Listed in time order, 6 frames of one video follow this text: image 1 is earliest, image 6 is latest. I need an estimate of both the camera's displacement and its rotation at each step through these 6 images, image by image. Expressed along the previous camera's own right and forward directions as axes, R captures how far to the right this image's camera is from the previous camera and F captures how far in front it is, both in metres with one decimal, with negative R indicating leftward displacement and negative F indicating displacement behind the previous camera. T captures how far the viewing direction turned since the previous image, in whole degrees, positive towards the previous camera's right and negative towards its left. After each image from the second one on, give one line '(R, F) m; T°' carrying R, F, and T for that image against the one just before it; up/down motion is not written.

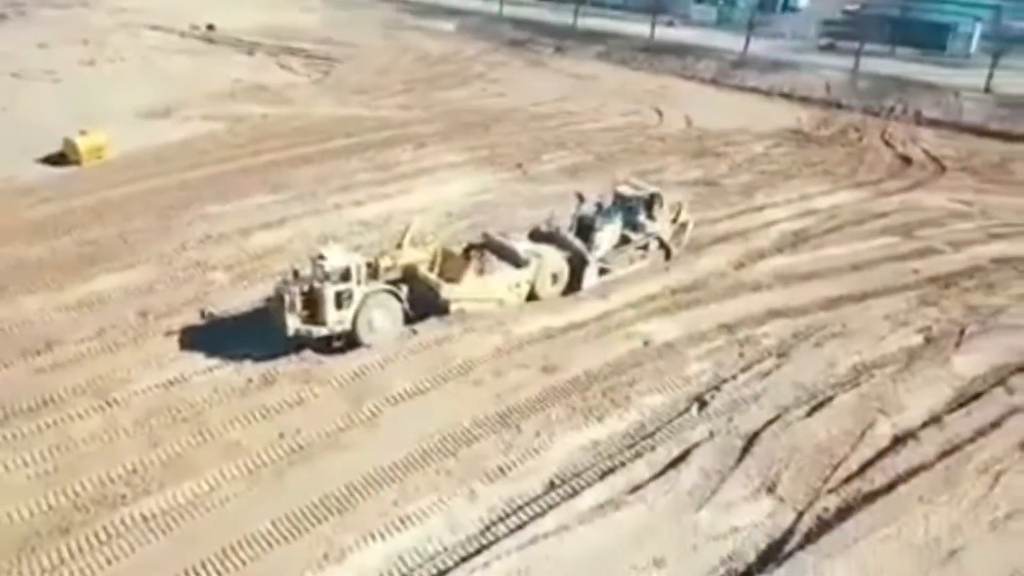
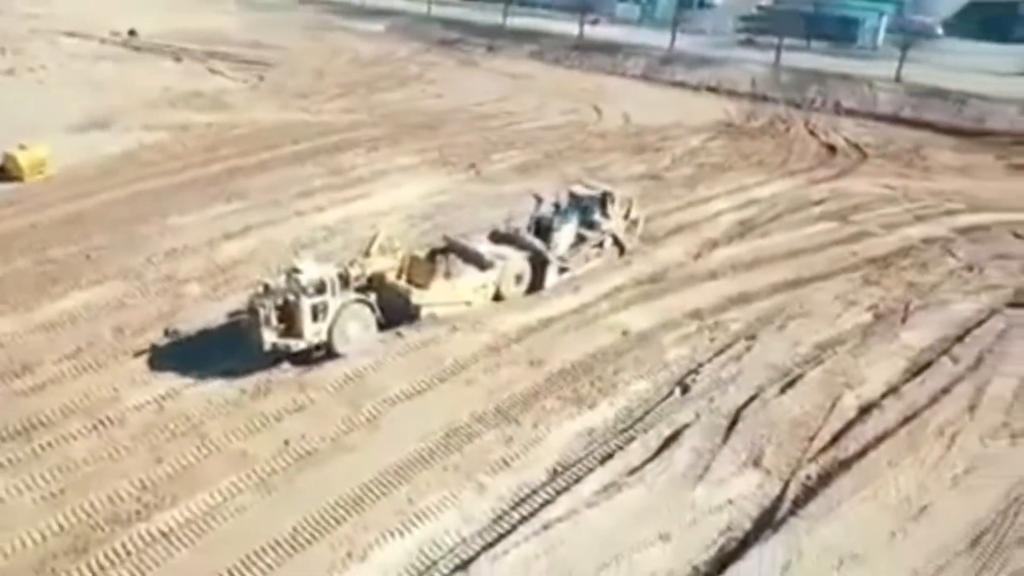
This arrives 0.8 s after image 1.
(-0.9, -0.4) m; +6°
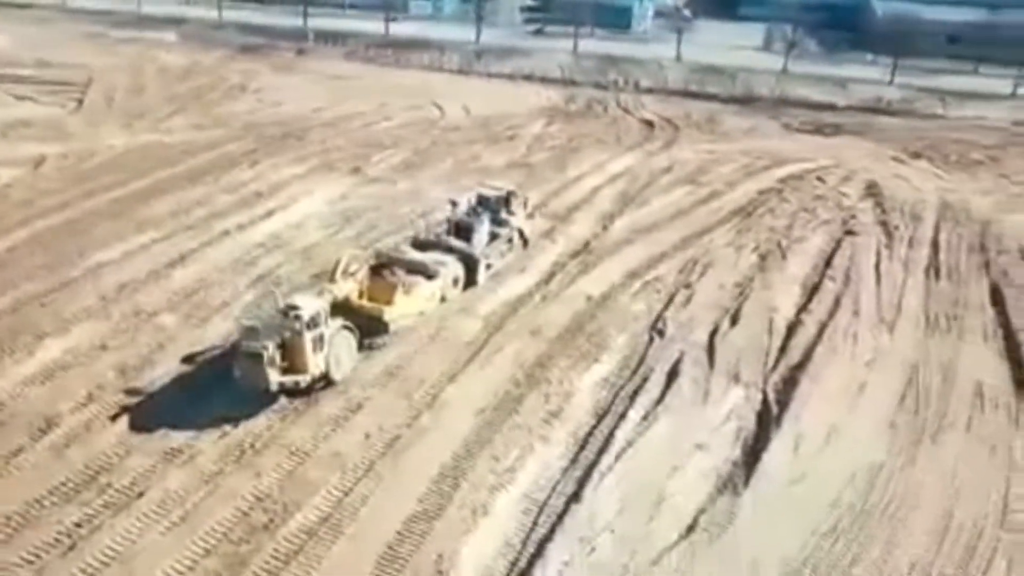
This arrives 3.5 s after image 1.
(-3.9, -1.1) m; +17°
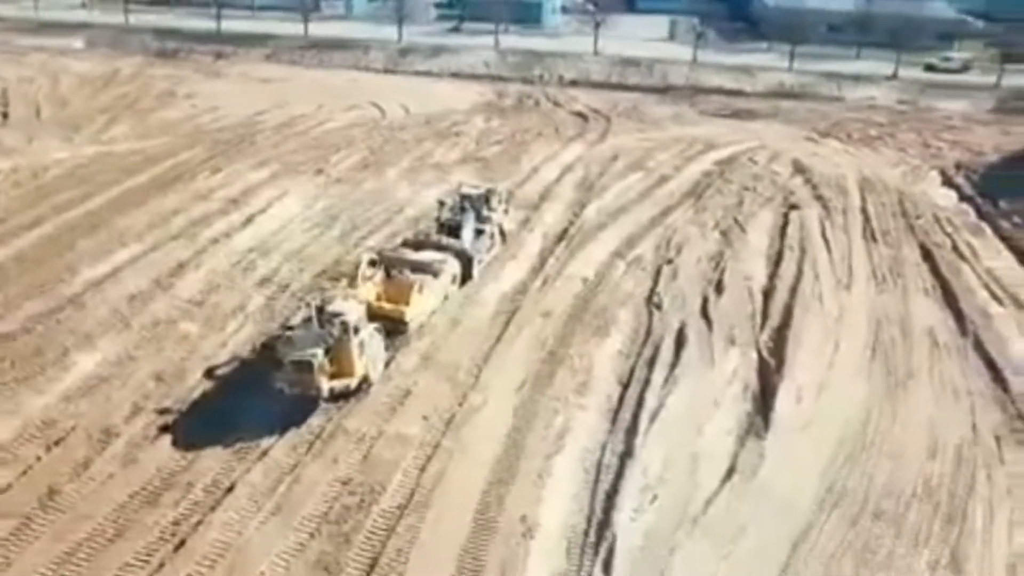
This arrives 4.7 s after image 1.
(-2.2, -0.8) m; +8°
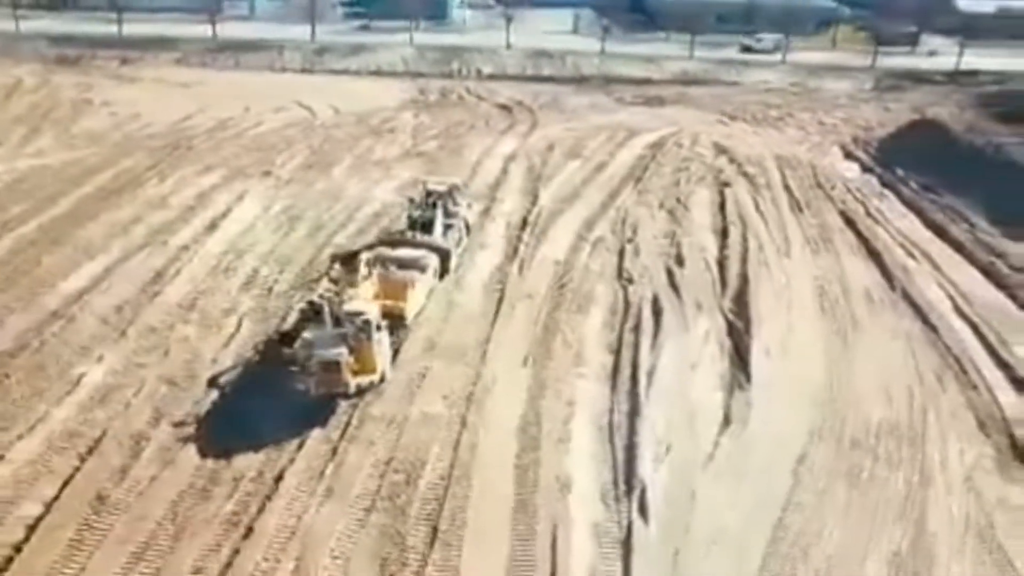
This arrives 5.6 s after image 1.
(-1.8, -0.8) m; +8°
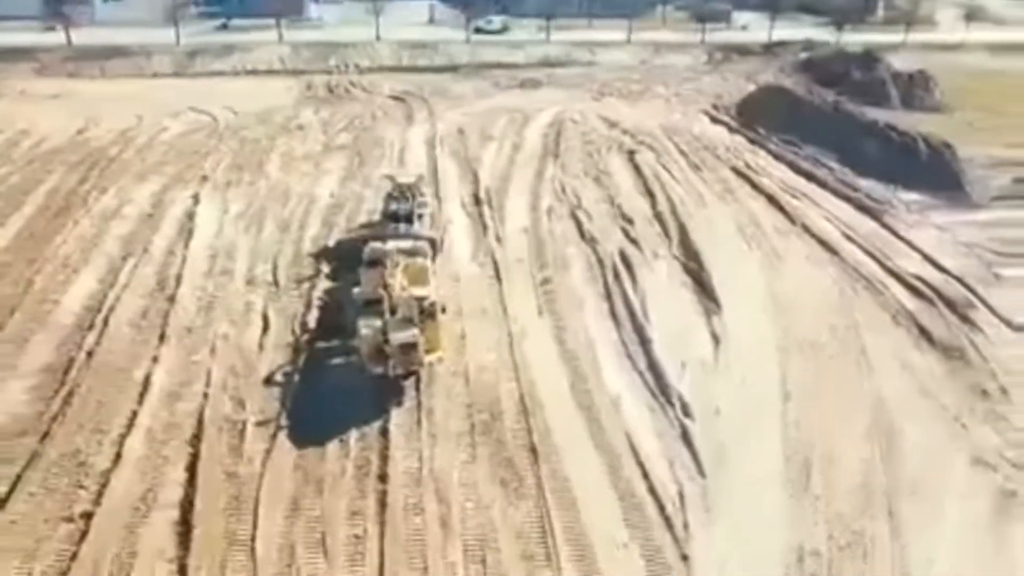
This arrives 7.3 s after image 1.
(-3.7, -1.6) m; +12°
